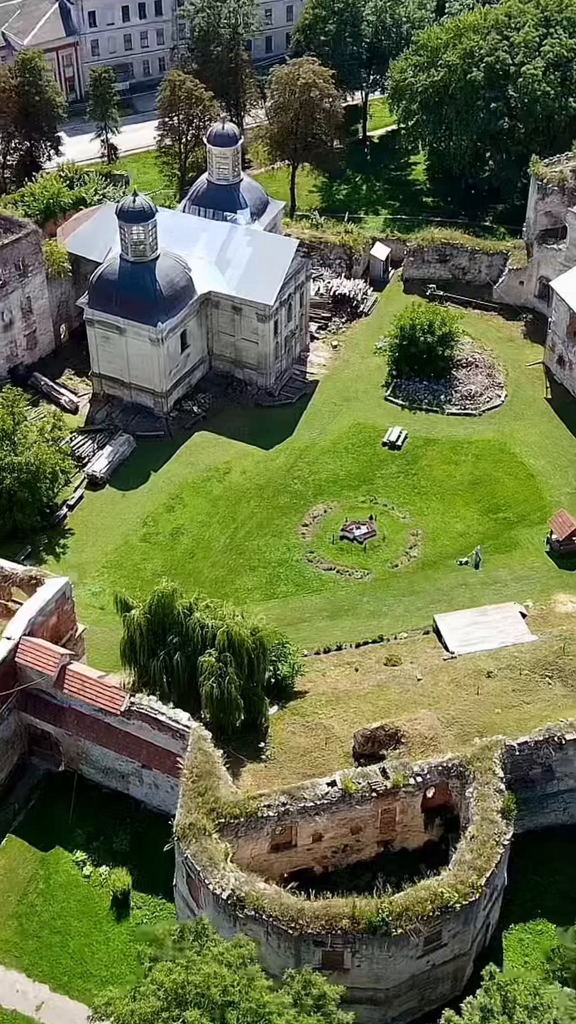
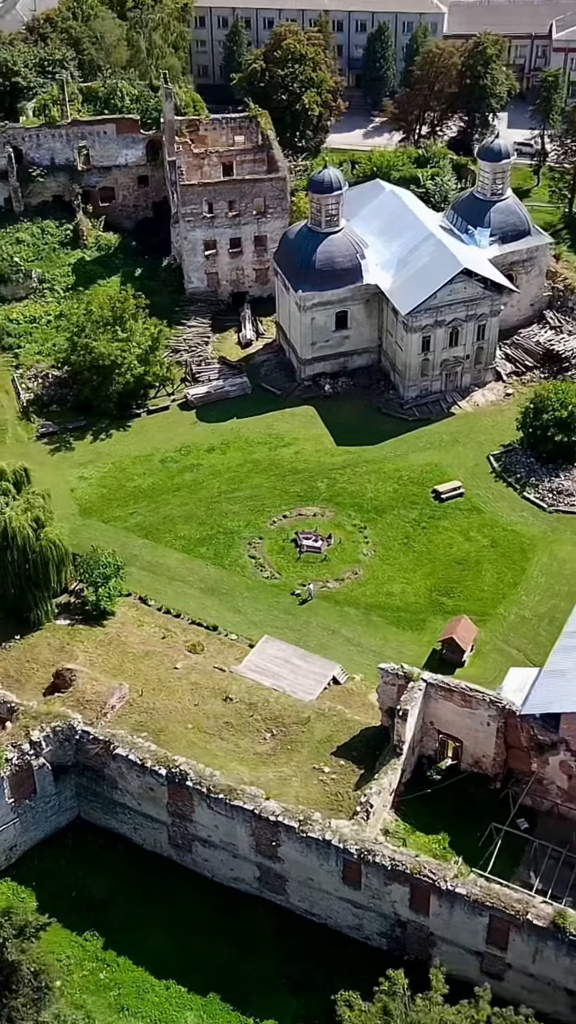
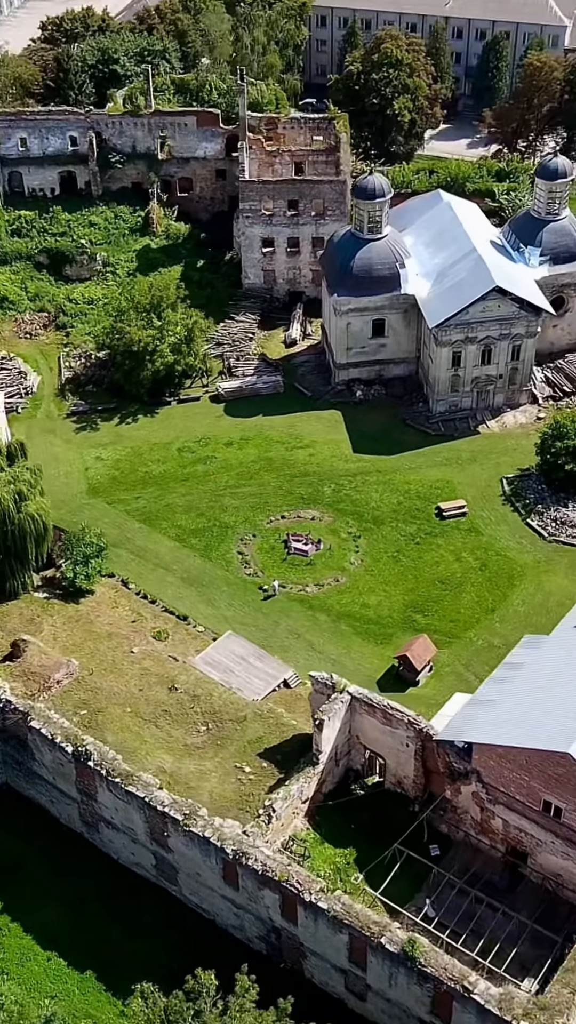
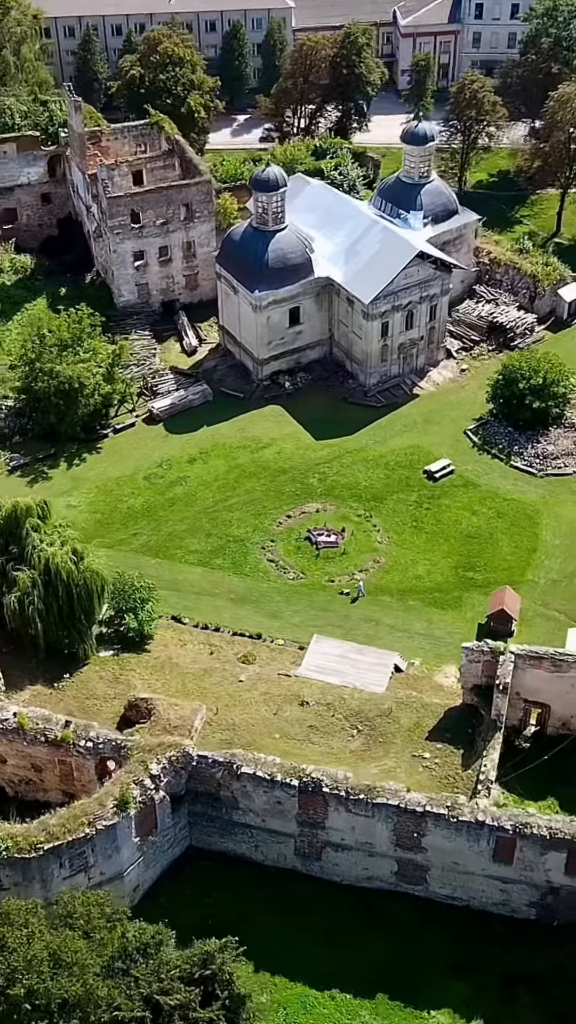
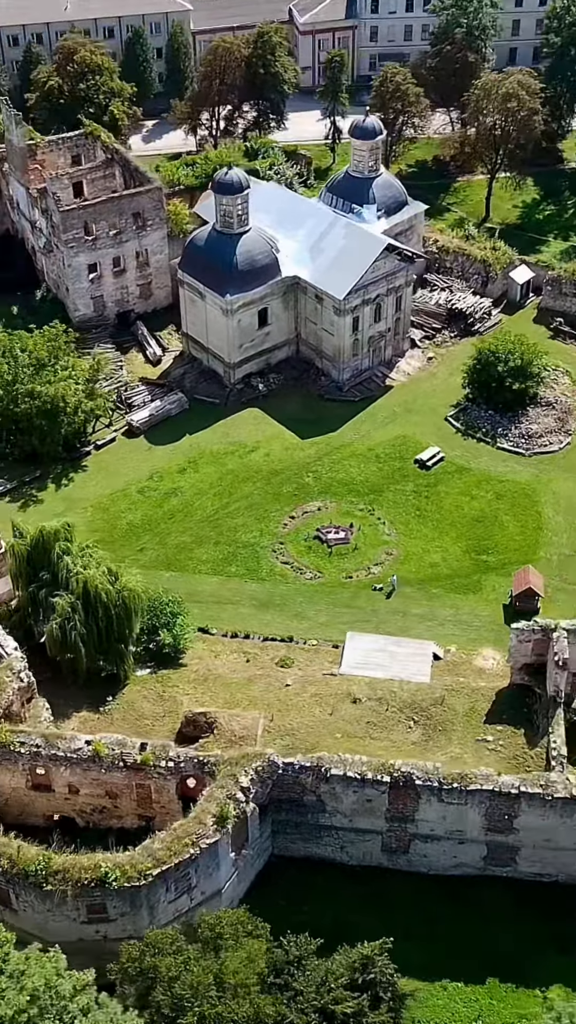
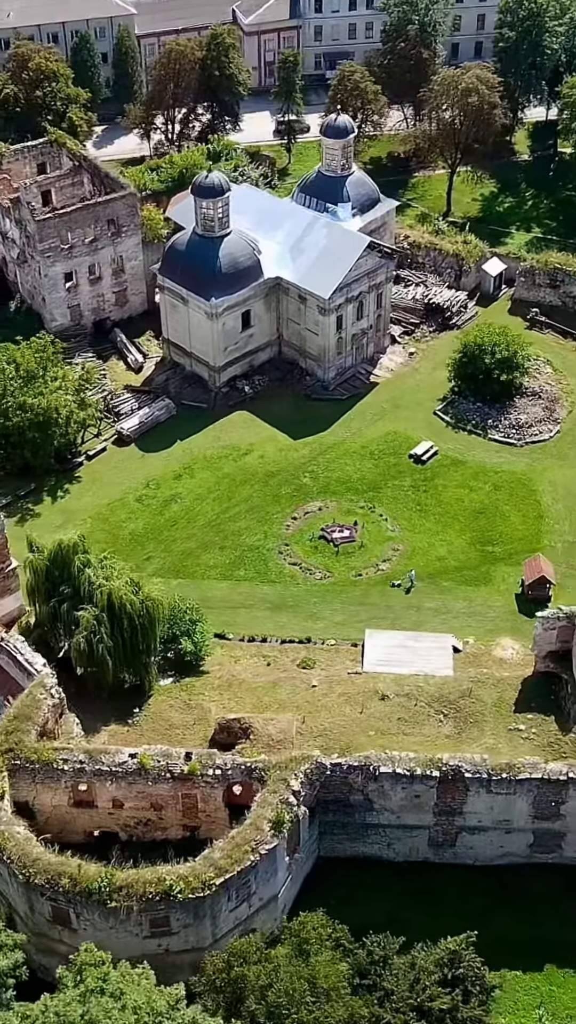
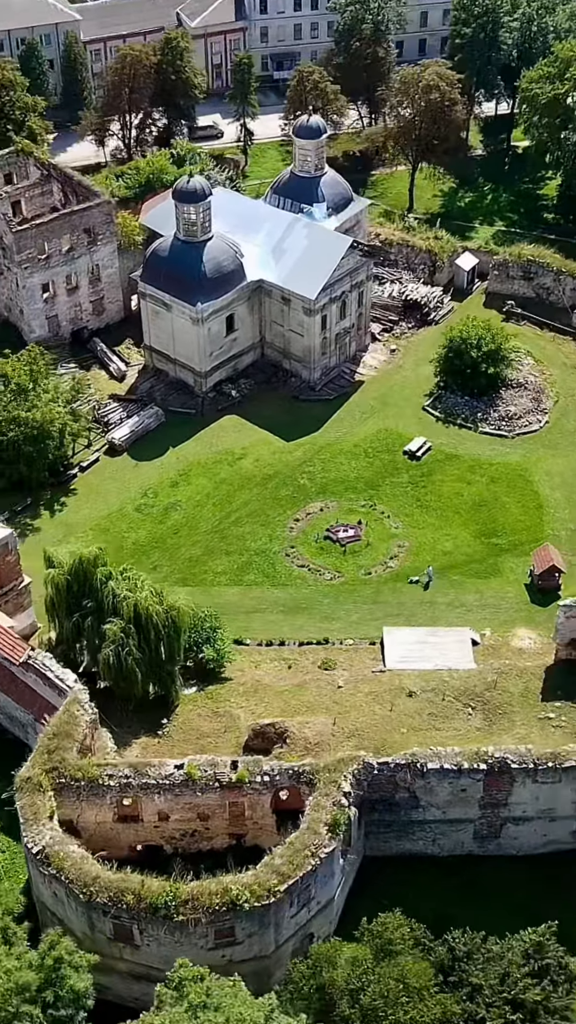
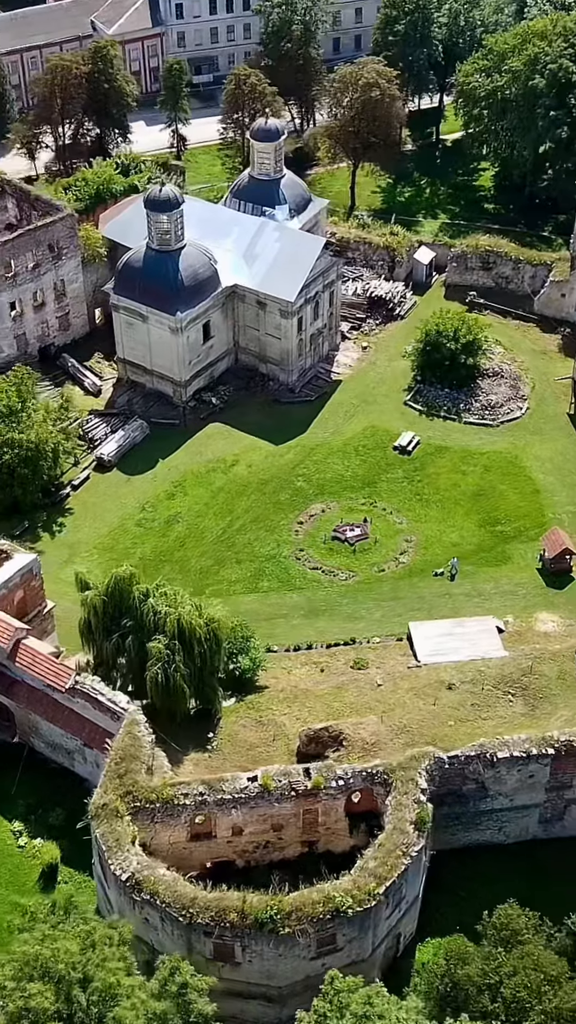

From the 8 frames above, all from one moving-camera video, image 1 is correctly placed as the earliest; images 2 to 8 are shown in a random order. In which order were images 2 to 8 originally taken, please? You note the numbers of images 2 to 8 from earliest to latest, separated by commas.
8, 7, 6, 5, 4, 2, 3
